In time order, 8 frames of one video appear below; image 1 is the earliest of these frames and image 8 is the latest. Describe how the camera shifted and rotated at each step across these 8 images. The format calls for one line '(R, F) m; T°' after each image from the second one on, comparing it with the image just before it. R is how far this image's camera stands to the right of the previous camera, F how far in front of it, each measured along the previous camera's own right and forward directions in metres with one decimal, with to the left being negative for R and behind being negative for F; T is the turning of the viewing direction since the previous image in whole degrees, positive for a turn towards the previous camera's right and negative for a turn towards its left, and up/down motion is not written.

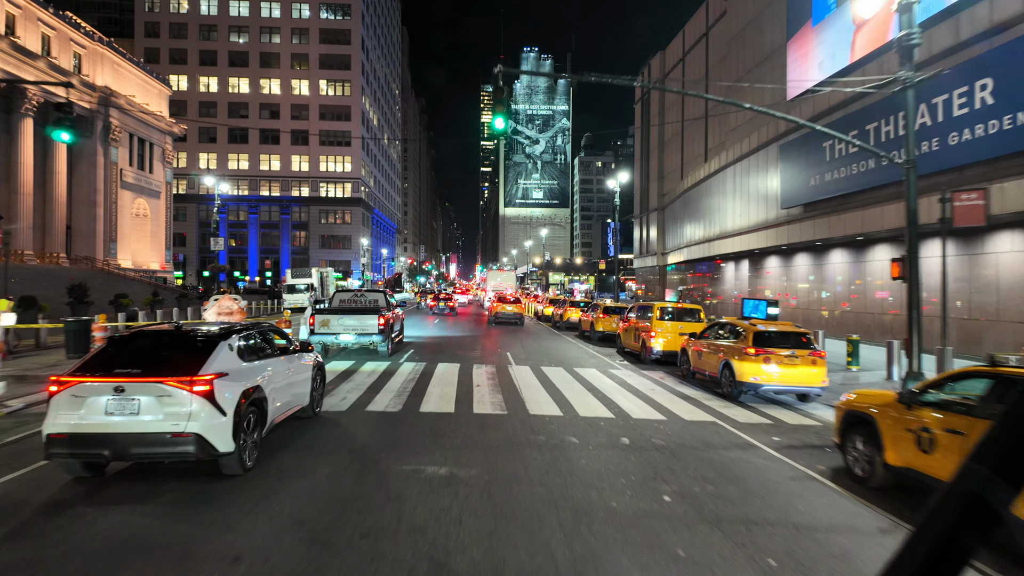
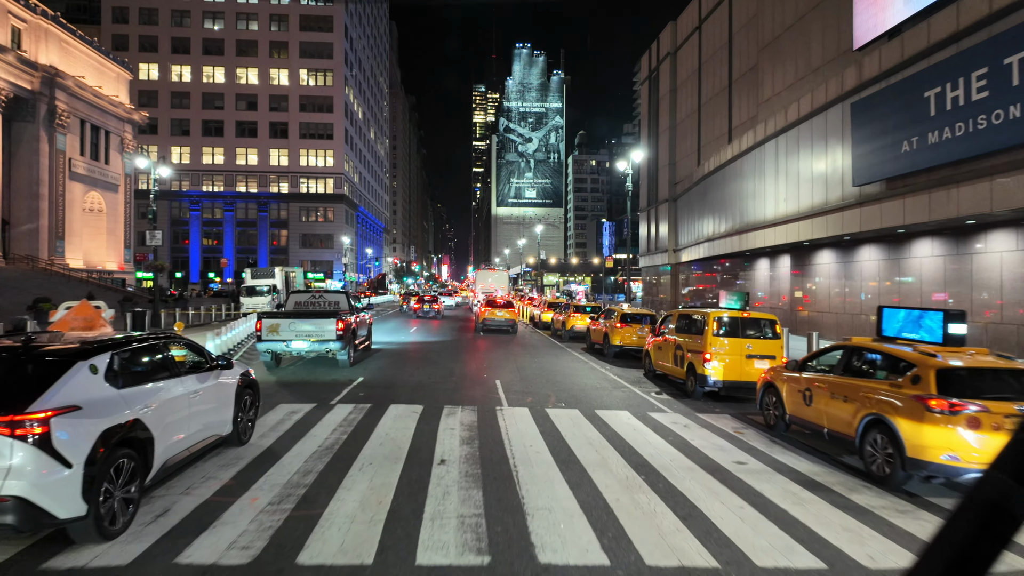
(0.0, +5.2) m; +1°
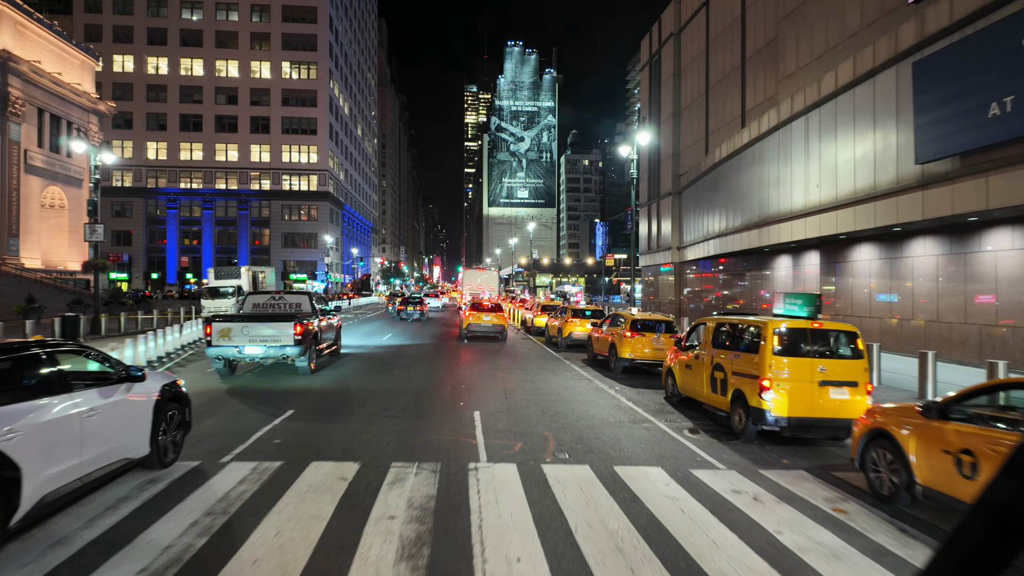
(+0.1, +3.2) m; +1°
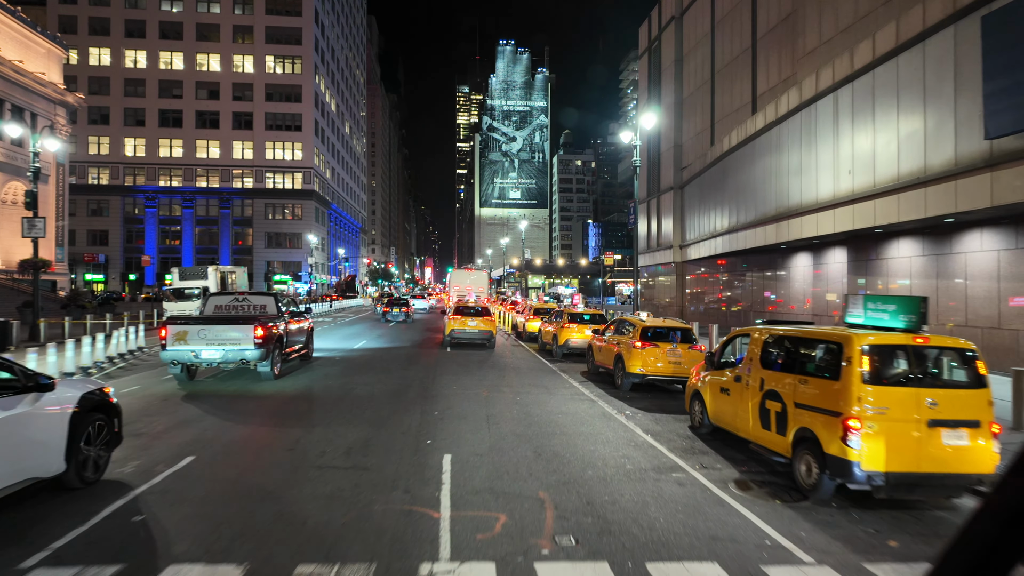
(+0.1, +2.5) m; +1°
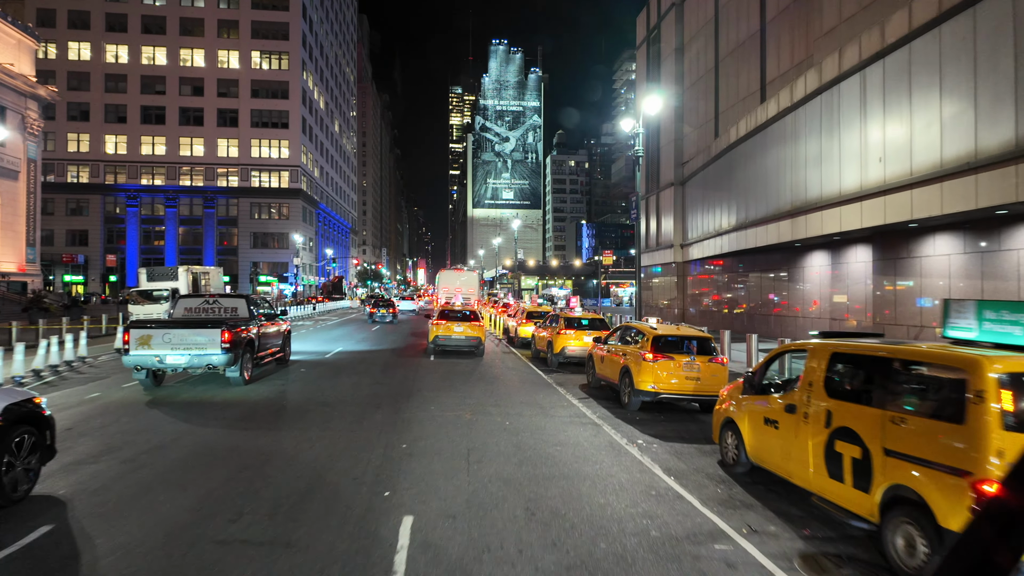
(+0.1, +1.9) m; +1°
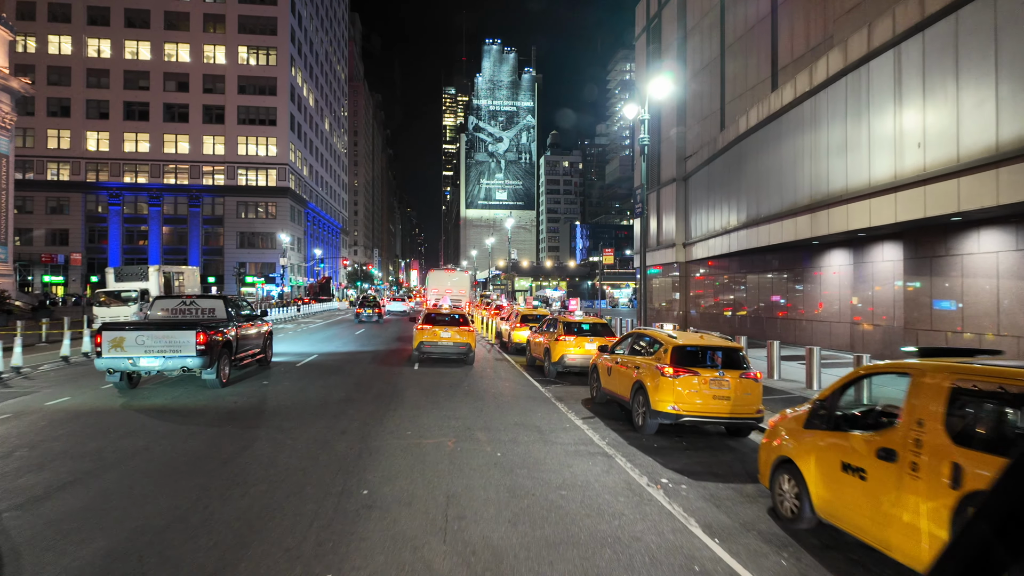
(0.0, +1.7) m; +1°
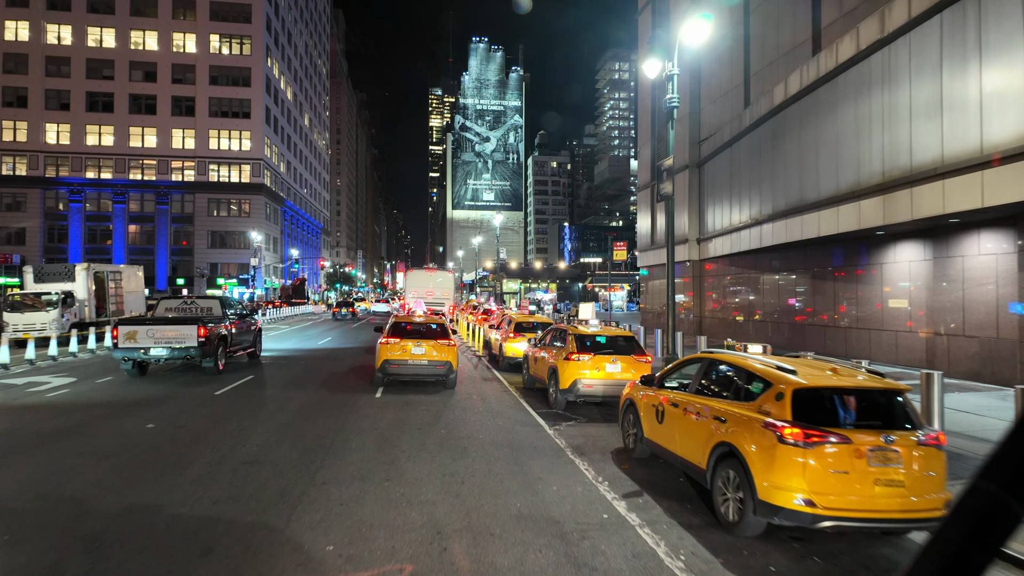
(-0.1, +3.7) m; +1°
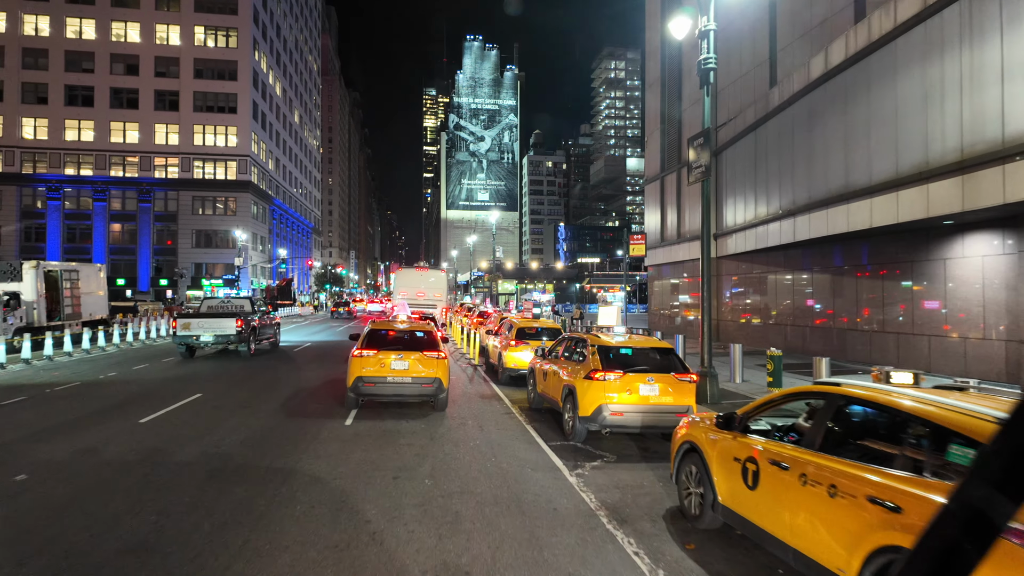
(-0.2, +2.3) m; +1°
